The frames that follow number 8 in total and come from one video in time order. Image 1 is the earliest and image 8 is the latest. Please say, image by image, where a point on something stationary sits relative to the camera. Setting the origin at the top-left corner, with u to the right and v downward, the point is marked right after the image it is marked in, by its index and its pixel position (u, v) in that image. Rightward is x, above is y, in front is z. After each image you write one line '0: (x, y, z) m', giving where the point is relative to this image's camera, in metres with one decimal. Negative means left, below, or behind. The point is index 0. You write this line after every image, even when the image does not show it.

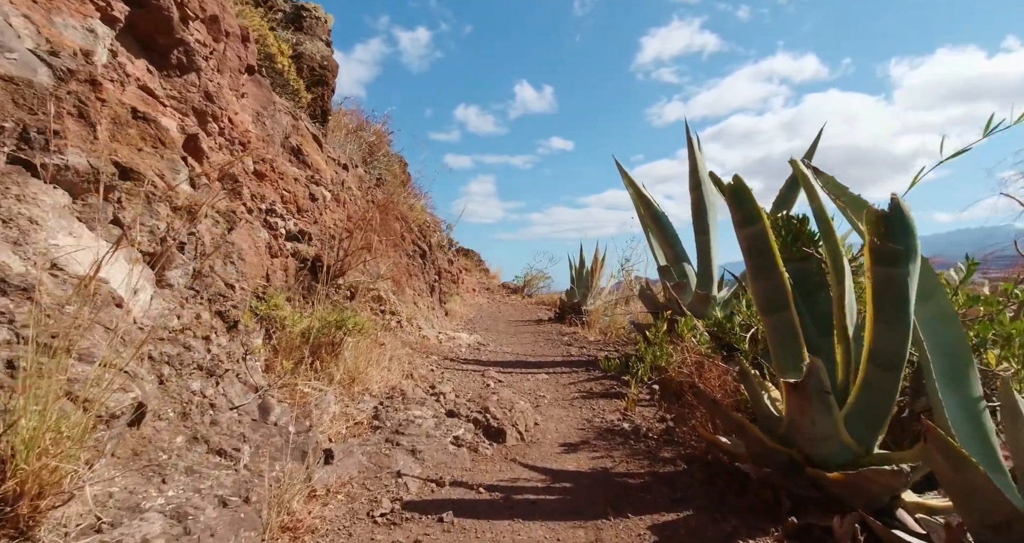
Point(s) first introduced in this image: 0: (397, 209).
0: (-1.6, +0.8, +6.6) m
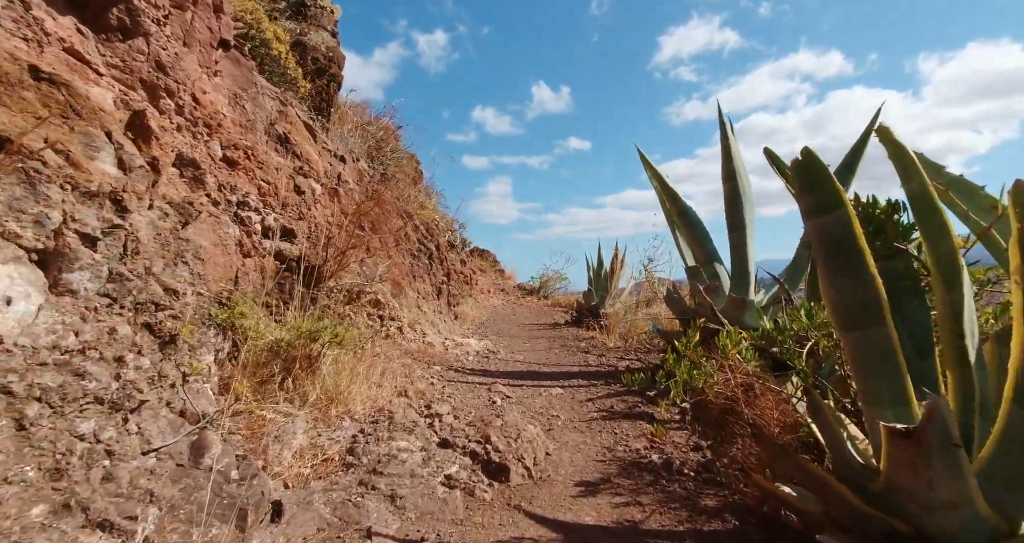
0: (-1.4, +0.8, +6.2) m
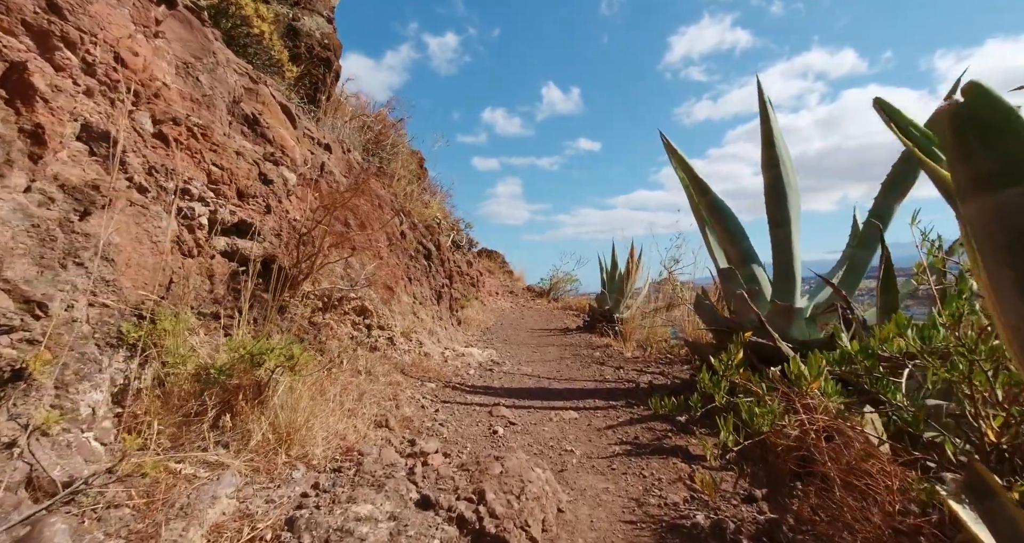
0: (-1.3, +0.8, +5.7) m
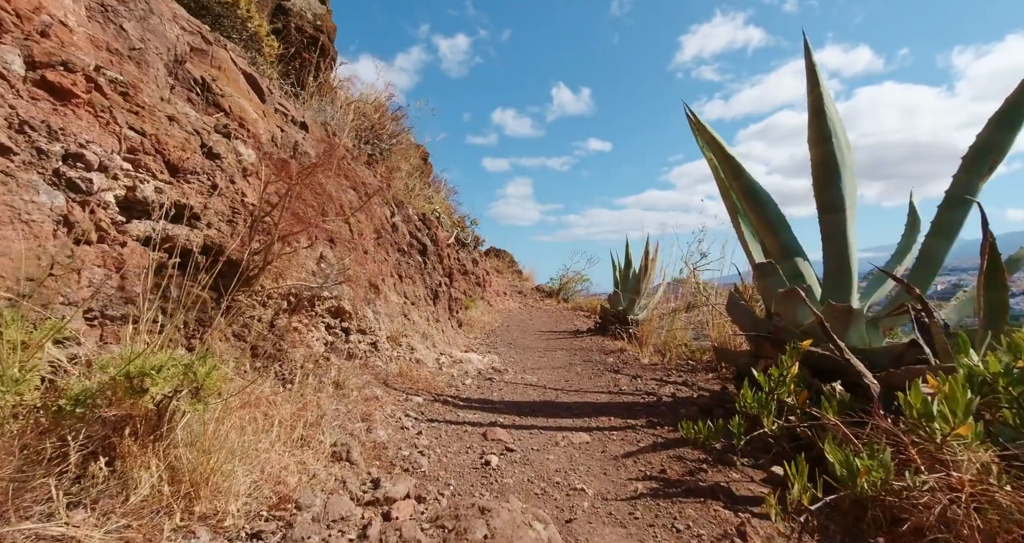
0: (-1.3, +0.8, +5.2) m
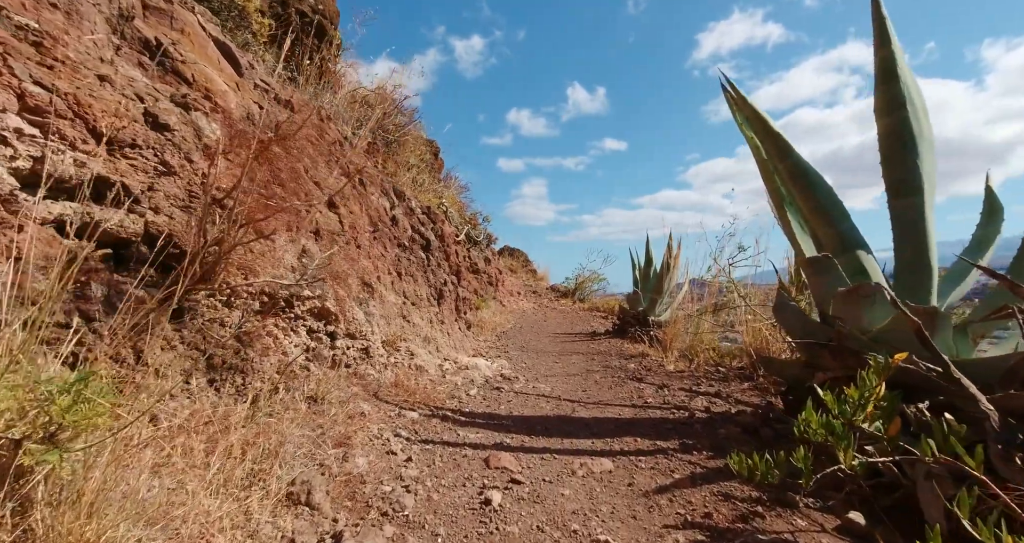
0: (-1.2, +0.9, +4.8) m
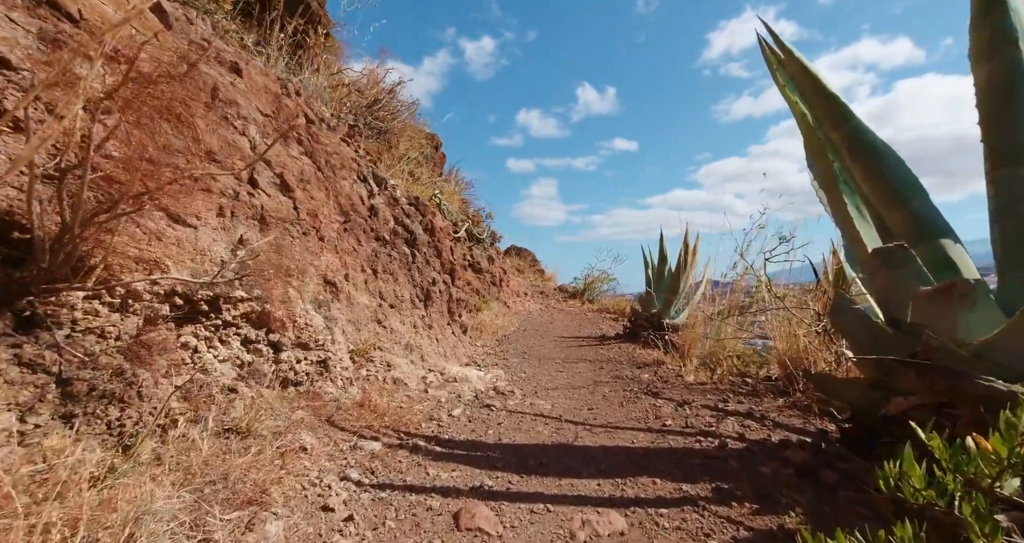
0: (-1.2, +0.9, +4.2) m
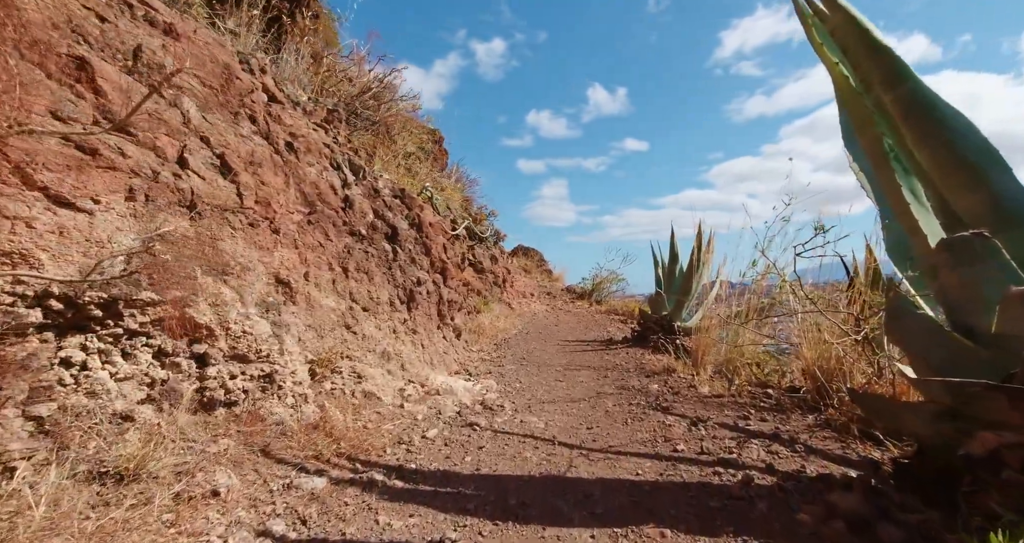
0: (-1.2, +0.9, +3.8) m
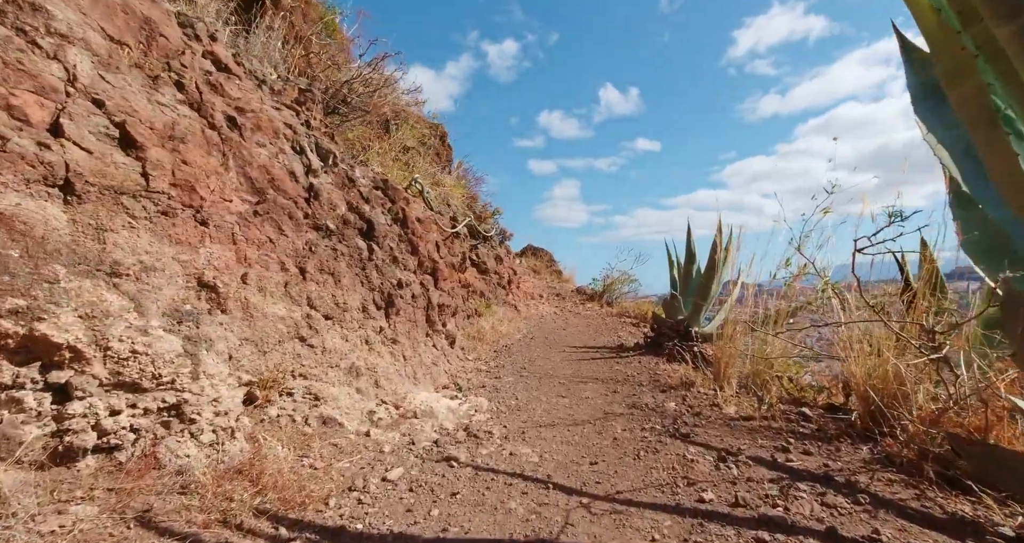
0: (-1.3, +0.9, +3.3) m
